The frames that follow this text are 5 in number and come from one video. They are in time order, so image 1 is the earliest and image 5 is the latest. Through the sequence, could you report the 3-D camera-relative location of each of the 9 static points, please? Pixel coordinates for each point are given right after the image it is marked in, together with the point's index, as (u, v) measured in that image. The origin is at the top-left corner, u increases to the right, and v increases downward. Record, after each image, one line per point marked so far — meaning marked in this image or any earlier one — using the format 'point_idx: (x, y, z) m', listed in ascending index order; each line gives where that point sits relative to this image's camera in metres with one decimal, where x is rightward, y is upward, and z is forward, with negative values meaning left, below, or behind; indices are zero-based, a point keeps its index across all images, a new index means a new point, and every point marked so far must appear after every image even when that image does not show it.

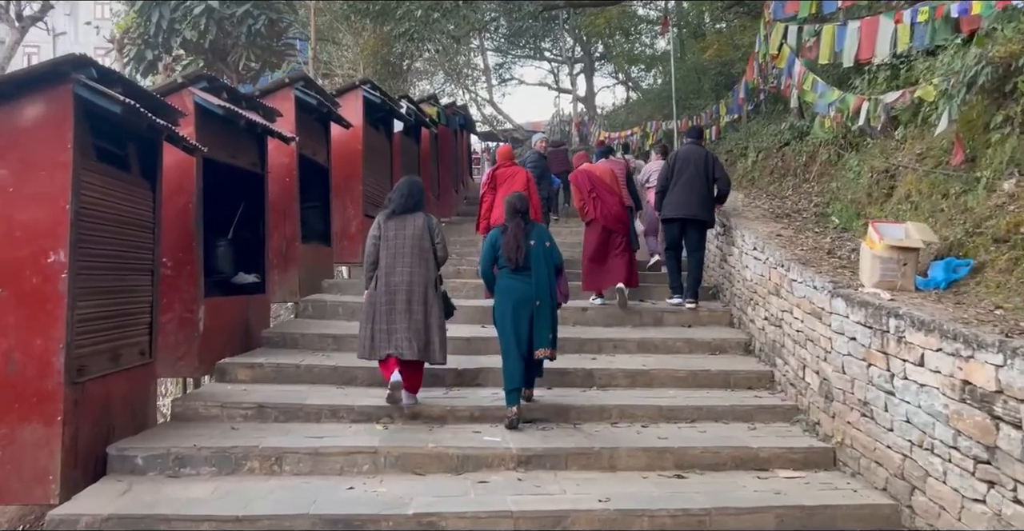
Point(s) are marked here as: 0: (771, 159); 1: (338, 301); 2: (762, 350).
0: (+4.0, +1.7, +12.1) m
1: (-1.8, -0.4, +8.3) m
2: (+2.2, -0.8, +7.0) m
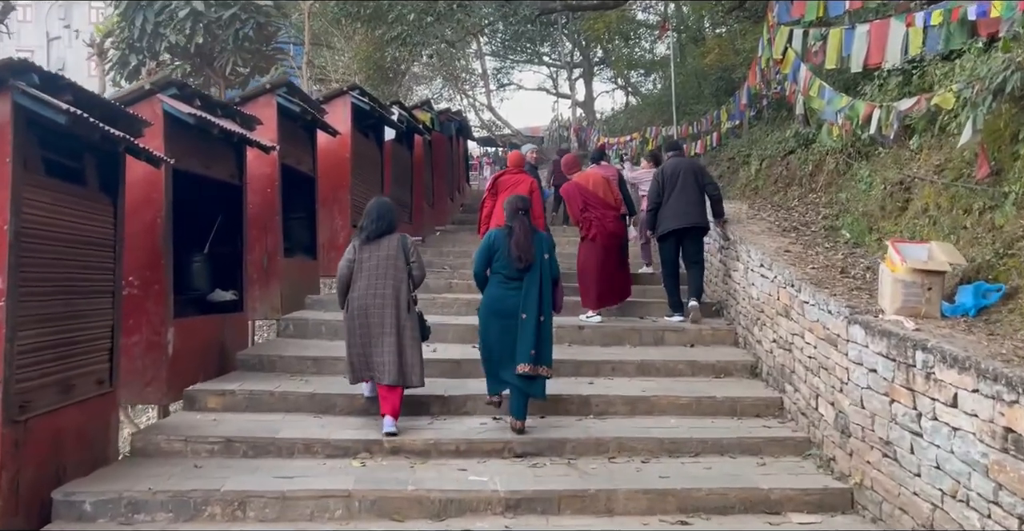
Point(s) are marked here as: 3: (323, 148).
0: (+3.9, +1.5, +11.6) m
1: (-1.9, -0.6, +7.8) m
2: (+2.2, -0.9, +6.5) m
3: (-2.6, +1.6, +10.6) m
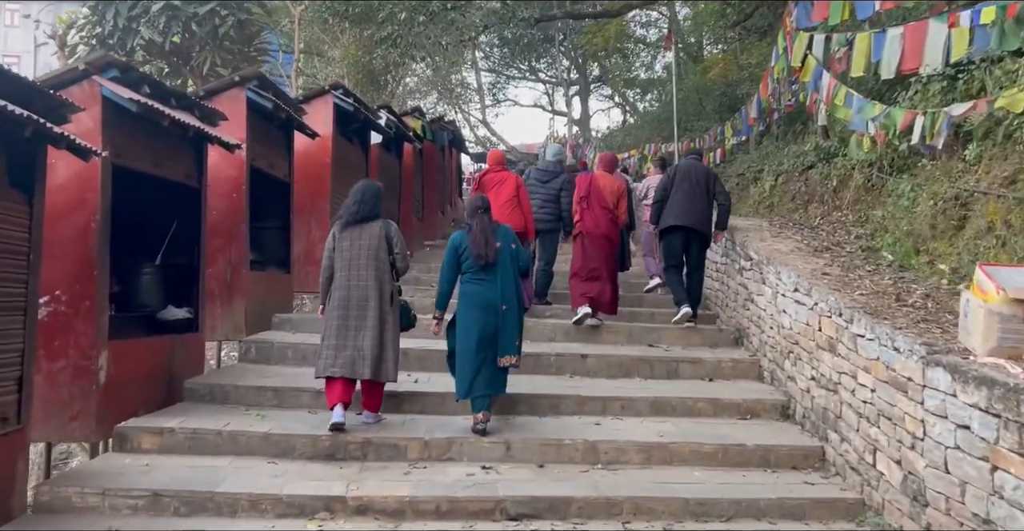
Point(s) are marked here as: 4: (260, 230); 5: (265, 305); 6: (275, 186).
0: (+3.9, +1.1, +10.8) m
1: (-2.0, -0.7, +6.9) m
2: (+2.1, -1.1, +5.6) m
3: (-2.6, +1.4, +9.6) m
4: (-2.9, +0.4, +9.0) m
5: (-2.5, -0.4, +8.0) m
6: (-2.7, +0.9, +8.9) m
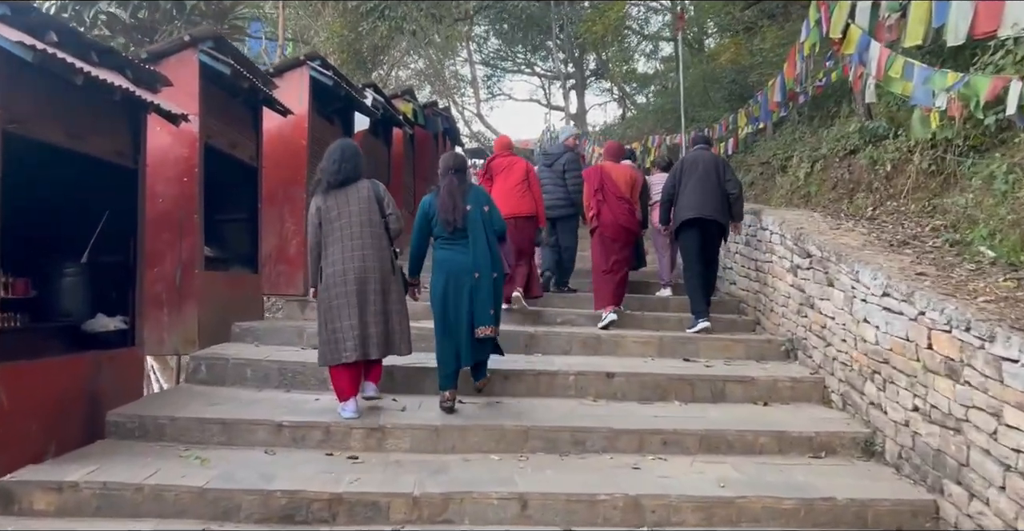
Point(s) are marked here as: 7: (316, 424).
0: (+3.9, +1.2, +9.5) m
1: (-1.9, -0.7, +5.6) m
2: (+2.2, -1.1, +4.3) m
3: (-2.6, +1.4, +8.3) m
4: (-2.8, +0.4, +7.7) m
5: (-2.5, -0.4, +6.7) m
6: (-2.7, +0.9, +7.6) m
7: (-1.2, -0.9, +4.7) m
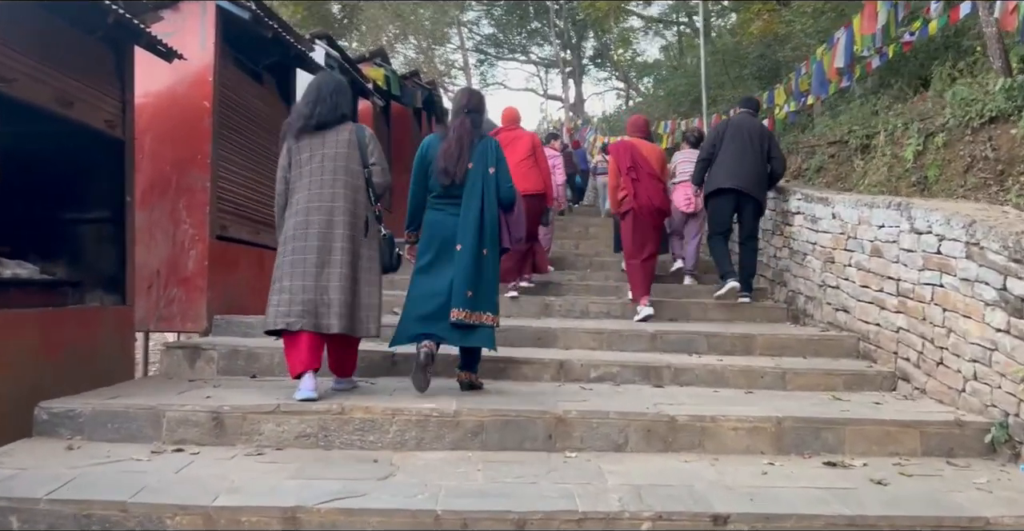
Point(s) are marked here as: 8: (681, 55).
0: (+3.9, +1.0, +6.8) m
1: (-1.8, -0.9, +2.8) m
2: (+2.3, -1.2, +1.7) m
3: (-2.5, +1.3, +5.6) m
4: (-2.8, +0.3, +5.0) m
5: (-2.4, -0.6, +4.0) m
6: (-2.6, +0.8, +4.9) m
7: (-1.1, -1.1, +2.0) m
8: (+4.3, +5.3, +18.4) m
